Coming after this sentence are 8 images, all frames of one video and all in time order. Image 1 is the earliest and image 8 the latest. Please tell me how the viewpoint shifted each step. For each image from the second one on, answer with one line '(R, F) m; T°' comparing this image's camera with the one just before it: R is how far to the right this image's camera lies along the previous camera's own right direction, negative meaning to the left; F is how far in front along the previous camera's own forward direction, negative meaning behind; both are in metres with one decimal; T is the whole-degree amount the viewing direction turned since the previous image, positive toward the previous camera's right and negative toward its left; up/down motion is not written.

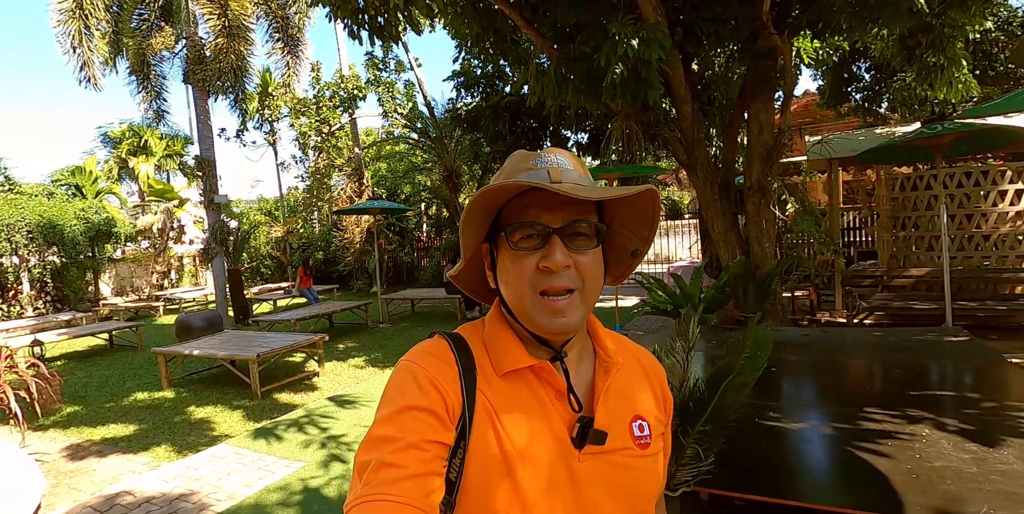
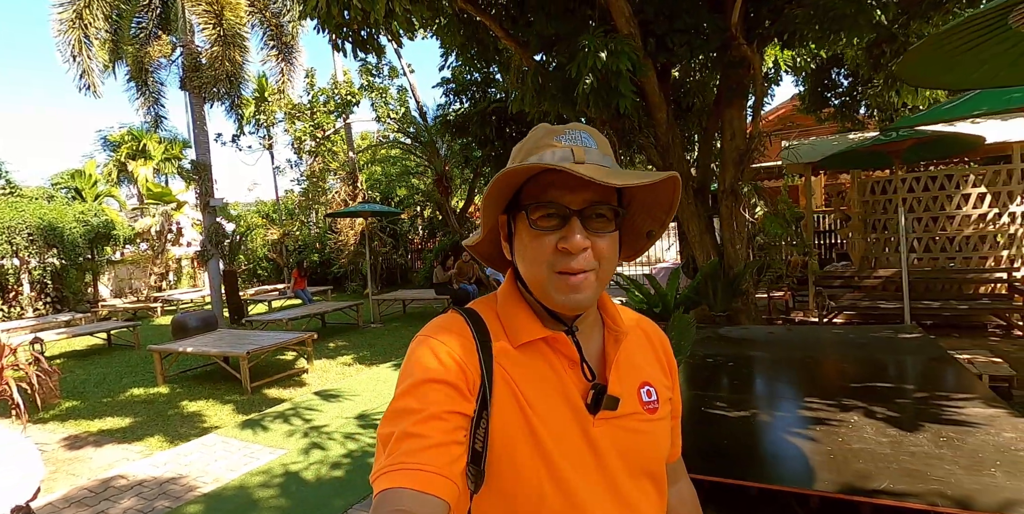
(+0.2, -0.2) m; 0°
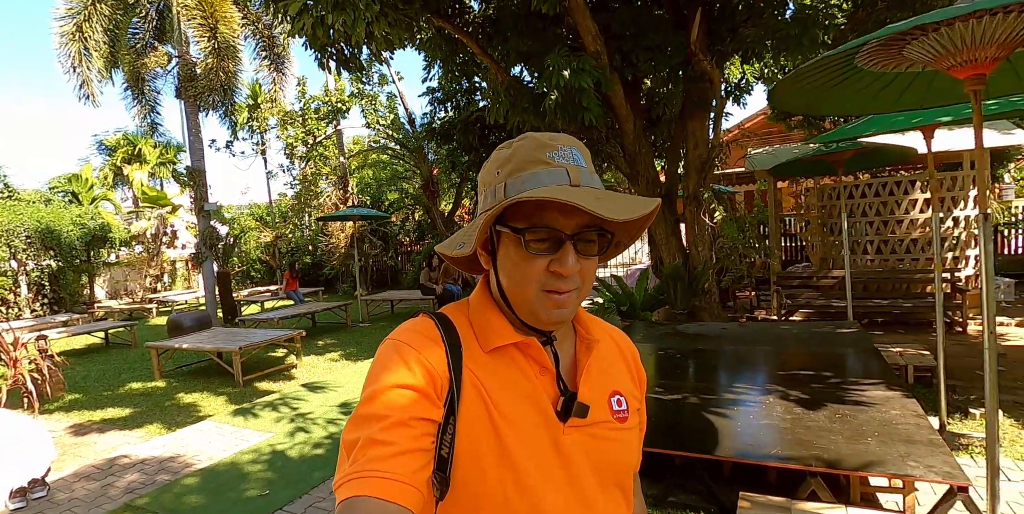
(+0.3, -0.4) m; 0°
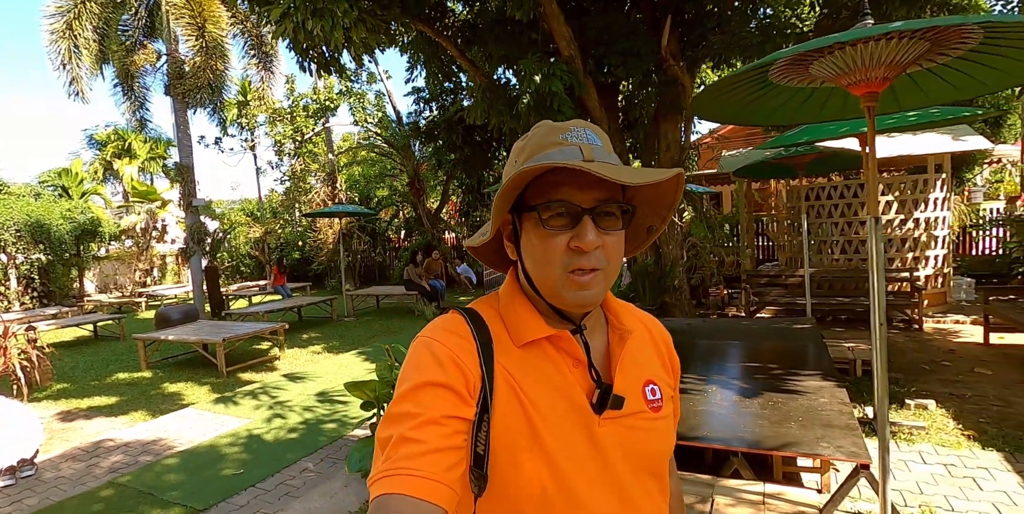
(+0.2, -0.2) m; +1°
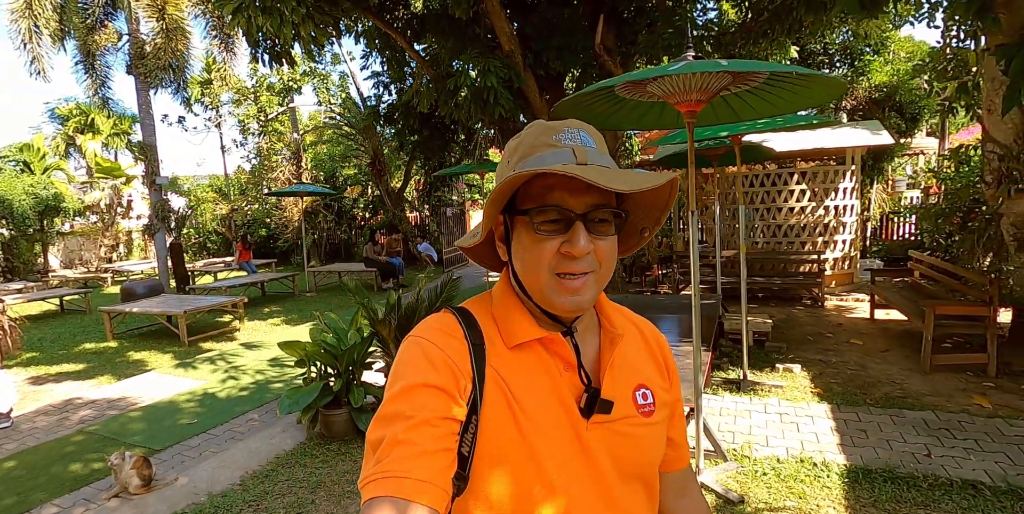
(+0.5, -0.6) m; +2°
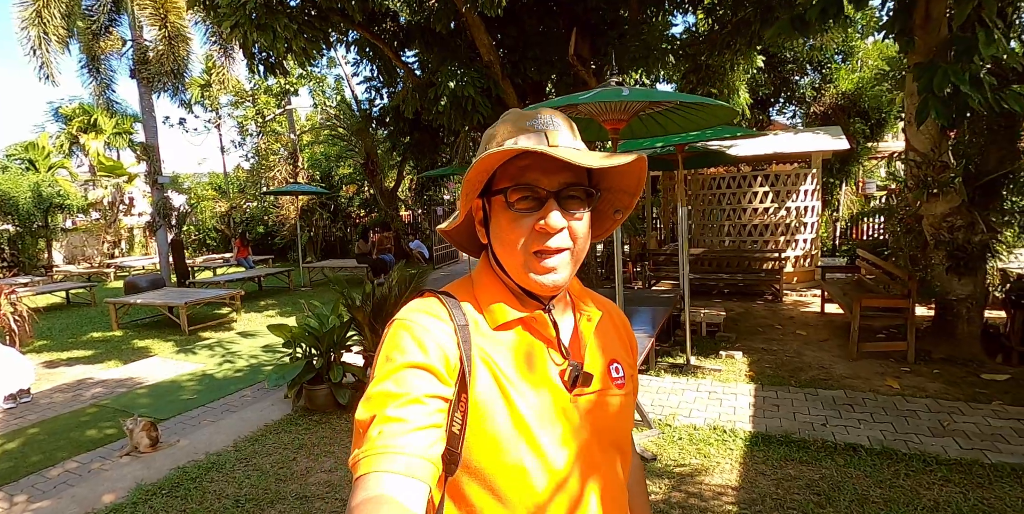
(+0.3, -0.5) m; 0°
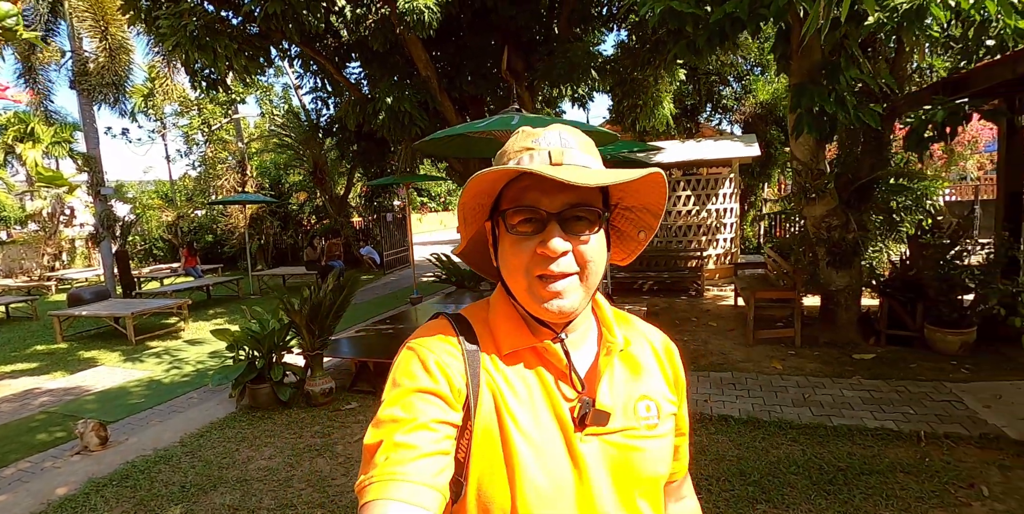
(+0.4, -0.5) m; +4°
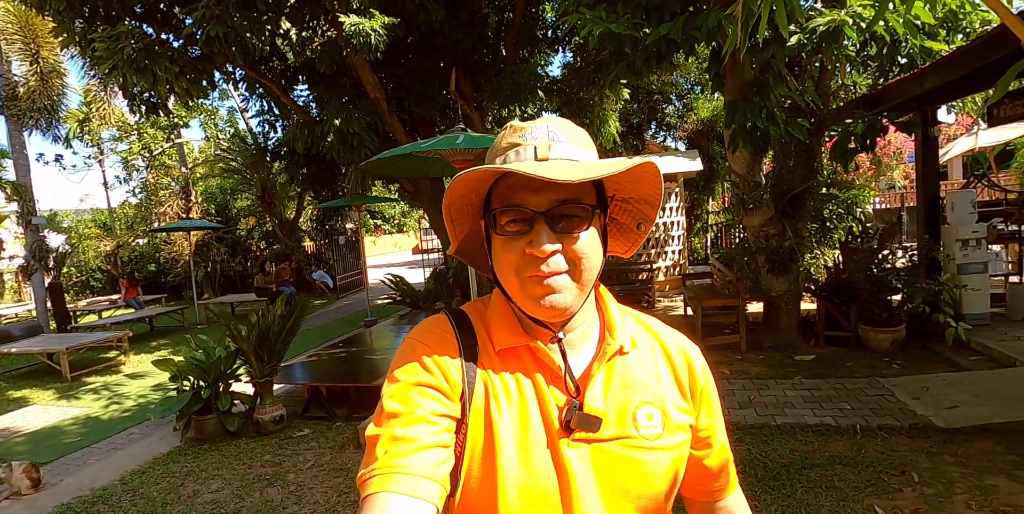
(+0.1, -0.1) m; +4°
